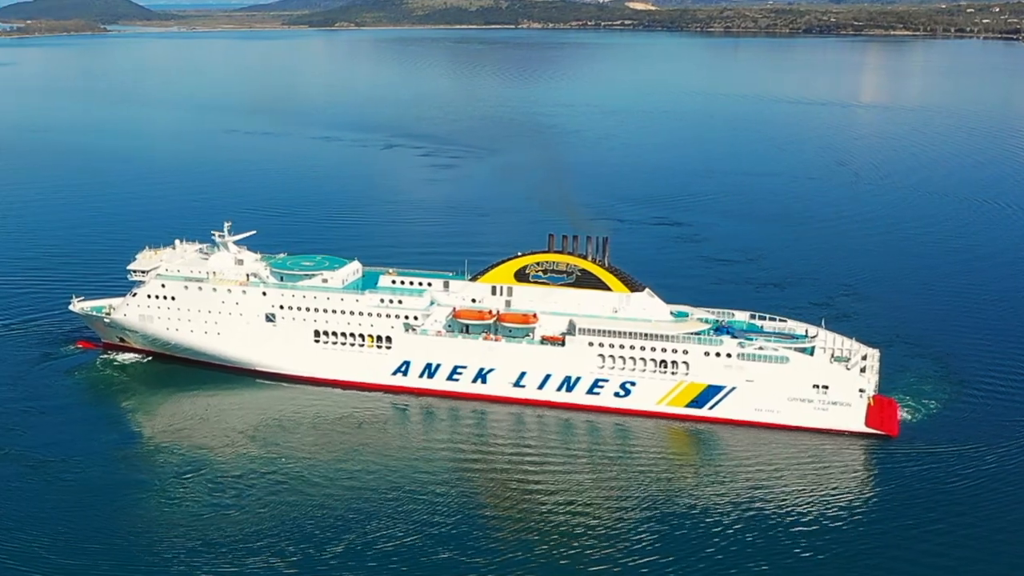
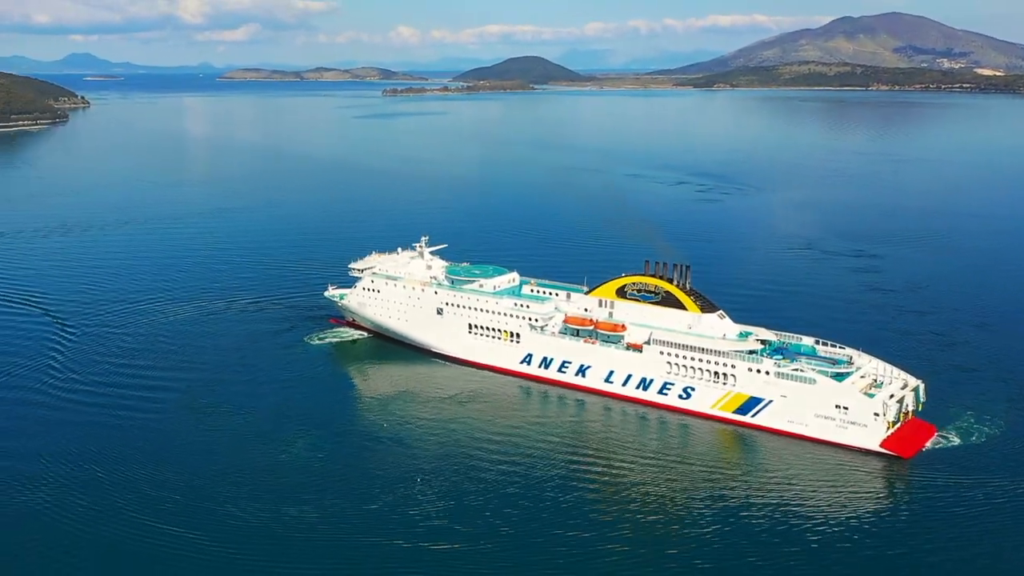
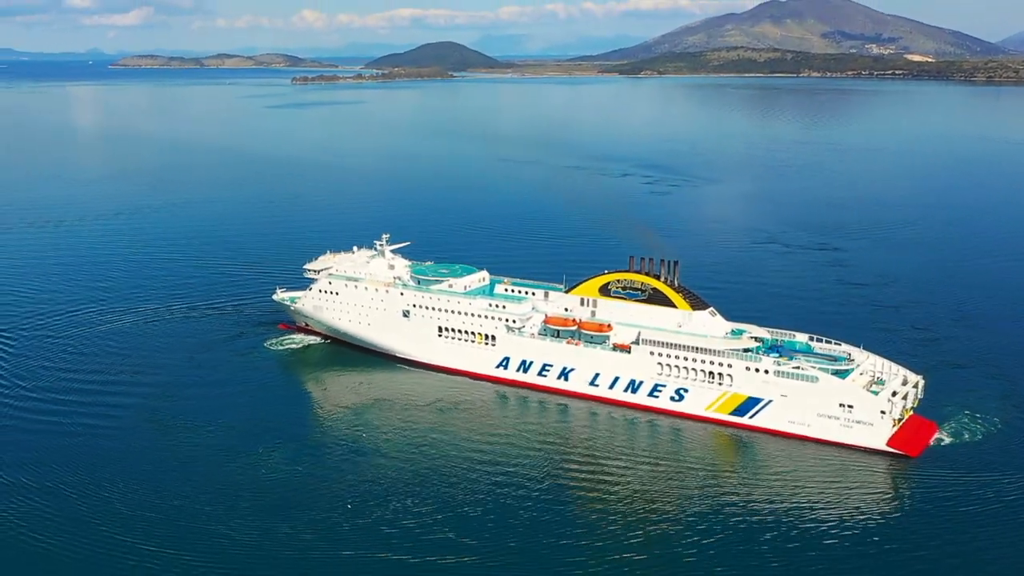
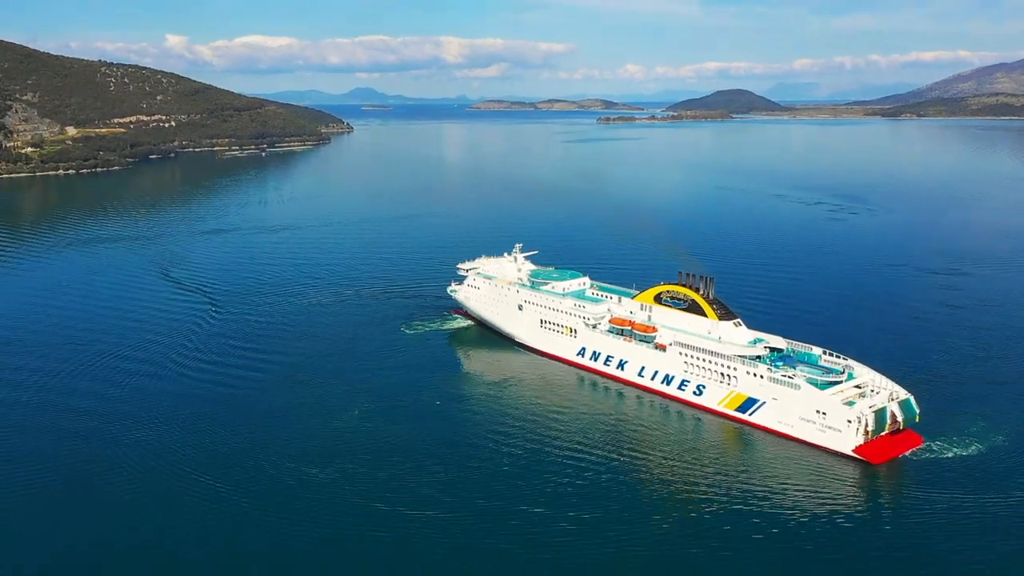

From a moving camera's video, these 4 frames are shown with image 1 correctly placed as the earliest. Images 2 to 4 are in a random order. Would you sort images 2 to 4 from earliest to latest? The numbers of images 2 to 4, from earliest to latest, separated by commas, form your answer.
3, 2, 4
